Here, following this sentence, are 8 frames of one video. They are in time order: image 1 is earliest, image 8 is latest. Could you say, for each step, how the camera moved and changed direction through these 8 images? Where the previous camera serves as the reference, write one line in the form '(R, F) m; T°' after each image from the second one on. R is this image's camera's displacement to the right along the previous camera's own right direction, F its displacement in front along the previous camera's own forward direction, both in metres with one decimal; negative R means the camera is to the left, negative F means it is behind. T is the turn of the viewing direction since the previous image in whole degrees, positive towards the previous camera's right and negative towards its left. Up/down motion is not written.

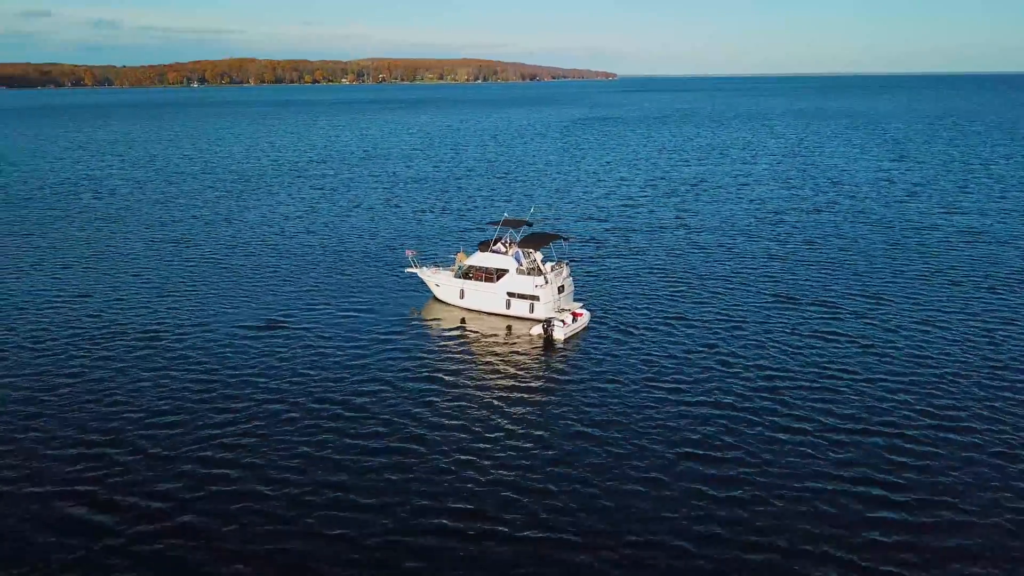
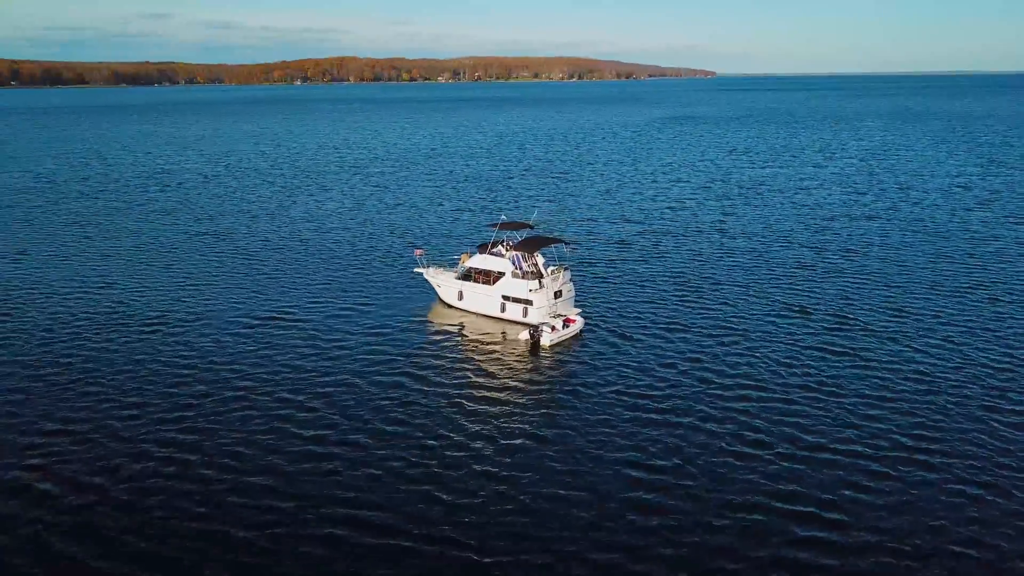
(+5.4, -0.2) m; -6°
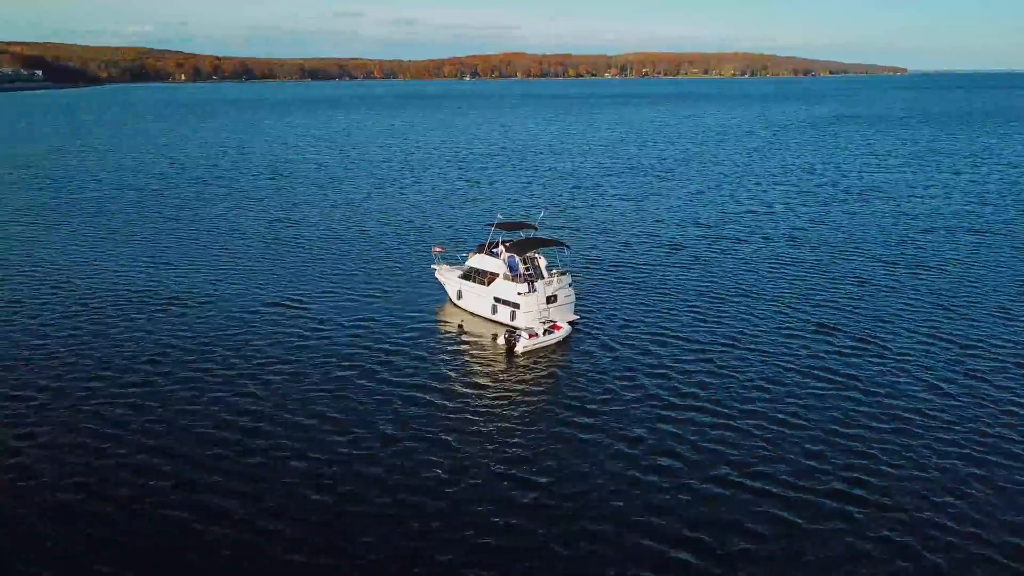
(+9.4, +0.4) m; -11°
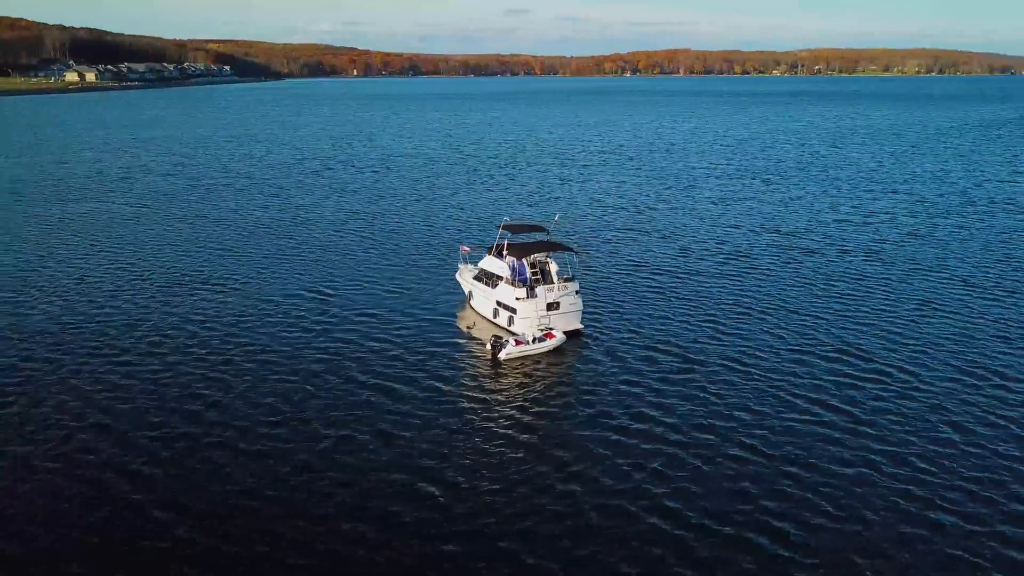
(+8.4, +0.7) m; -11°
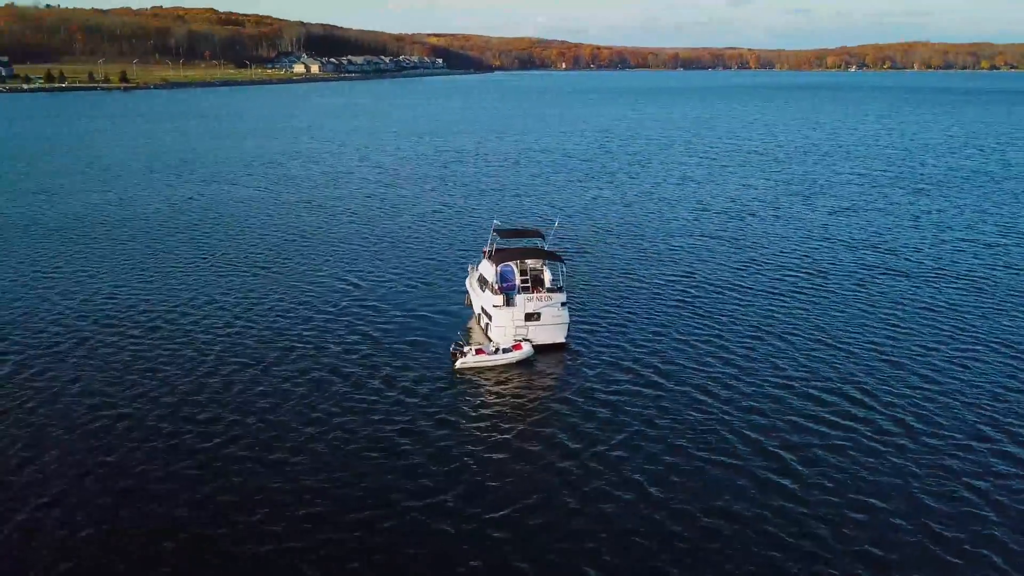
(+11.5, +1.9) m; -14°
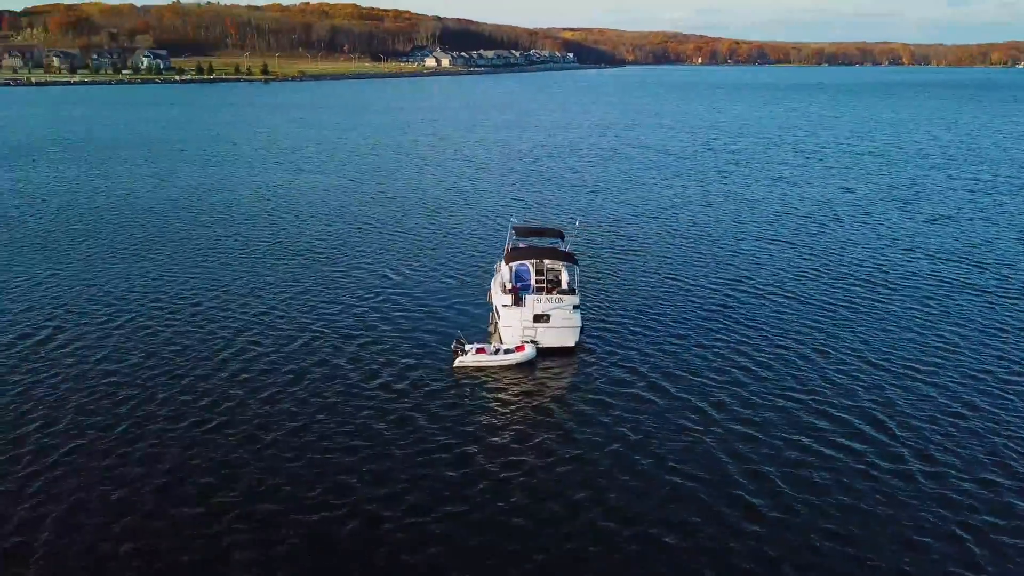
(+5.9, +1.0) m; -9°
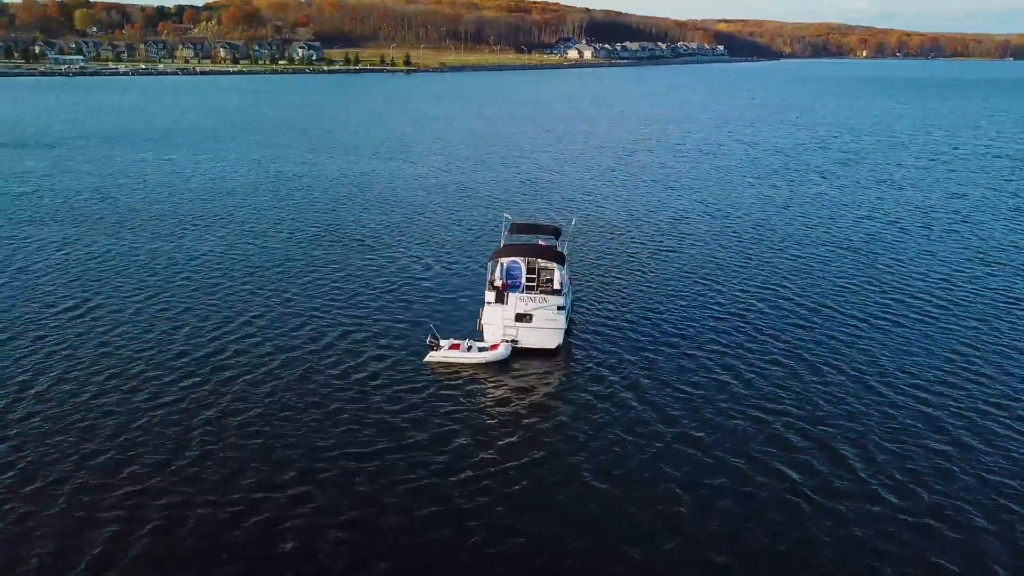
(+7.9, +1.7) m; -10°
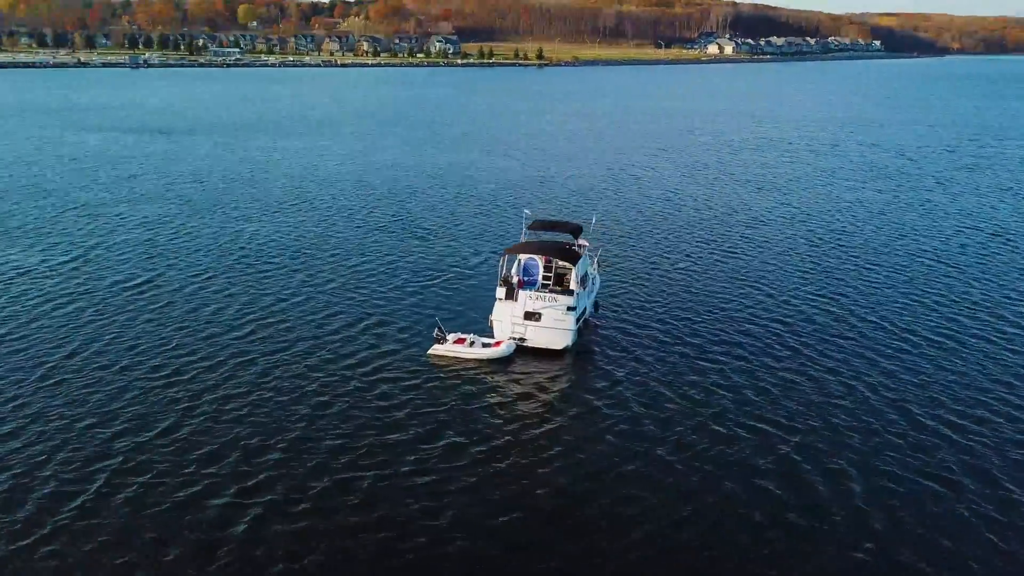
(+5.9, +1.4) m; -9°
